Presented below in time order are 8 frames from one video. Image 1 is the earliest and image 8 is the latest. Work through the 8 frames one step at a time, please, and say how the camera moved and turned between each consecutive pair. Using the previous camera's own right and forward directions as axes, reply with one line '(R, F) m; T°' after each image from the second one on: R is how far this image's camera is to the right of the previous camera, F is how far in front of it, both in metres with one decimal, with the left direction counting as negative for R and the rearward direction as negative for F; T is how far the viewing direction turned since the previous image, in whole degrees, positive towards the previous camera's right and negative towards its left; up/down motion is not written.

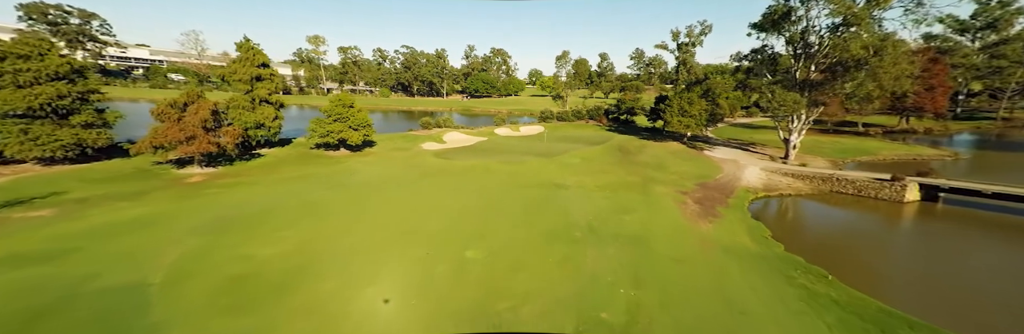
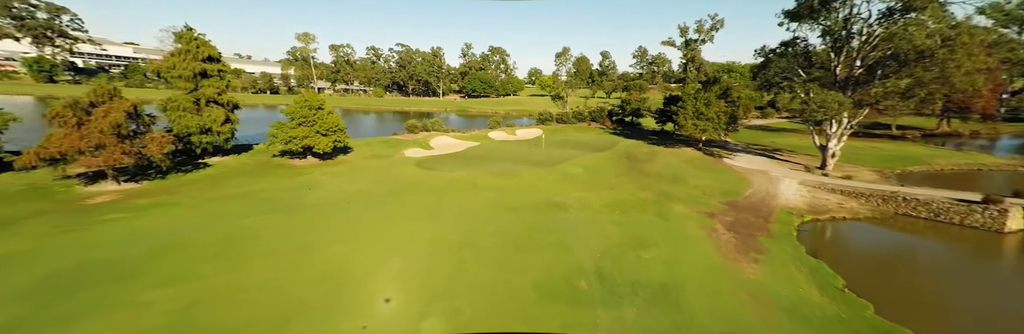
(+0.8, +4.4) m; 0°
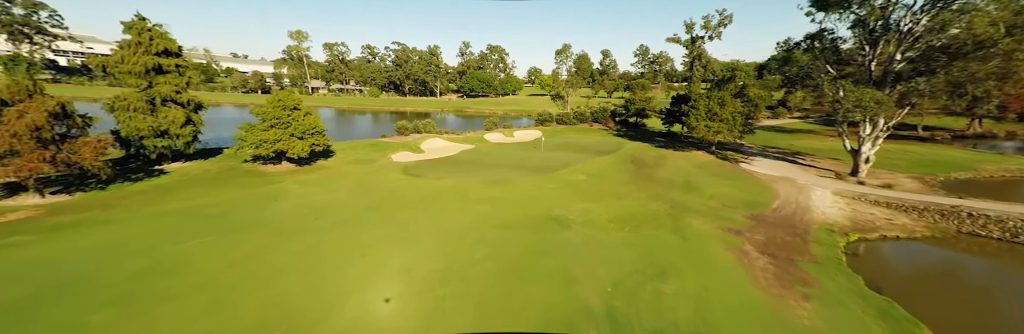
(+0.4, +2.8) m; 0°
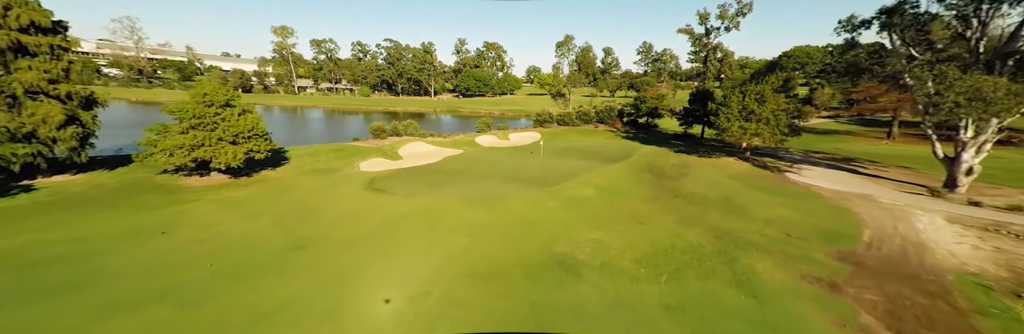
(+0.6, +5.8) m; 0°
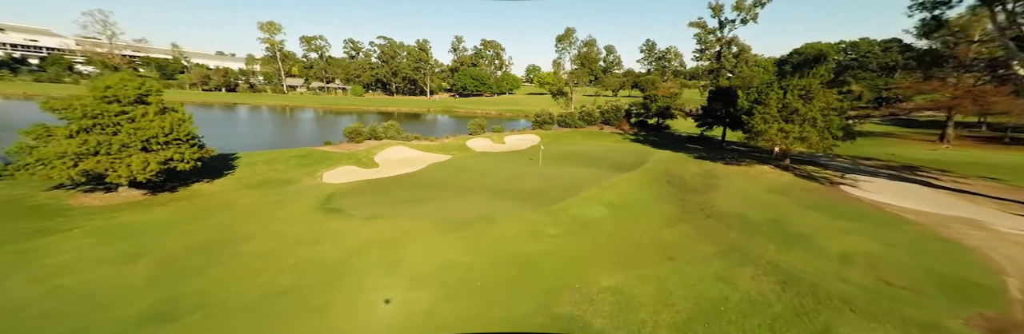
(+0.5, +4.6) m; 0°
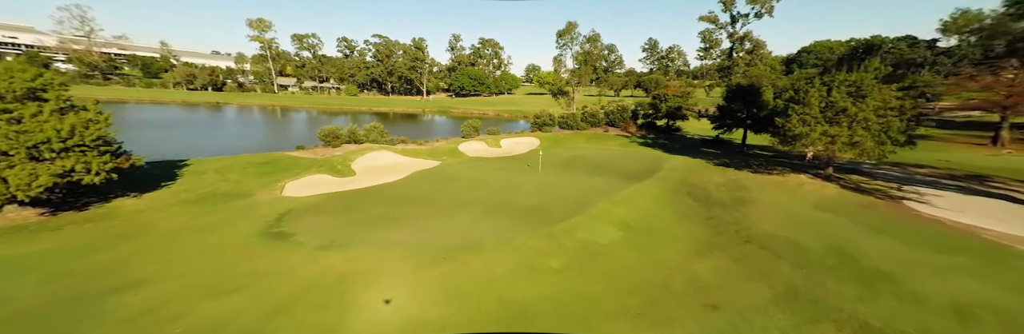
(+0.3, +3.5) m; 0°
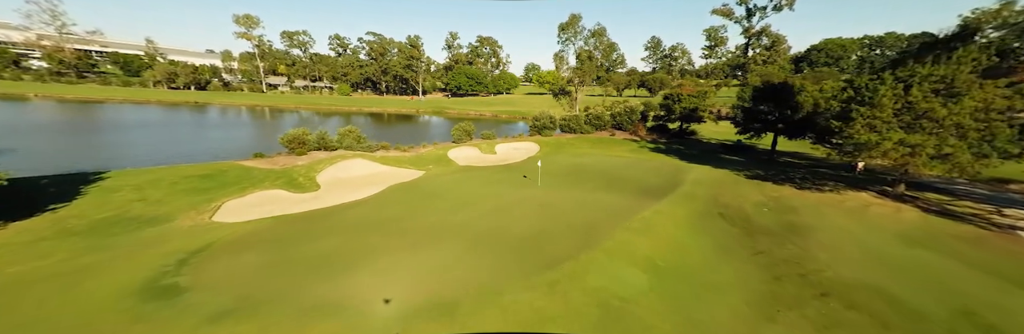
(+0.3, +4.1) m; 0°
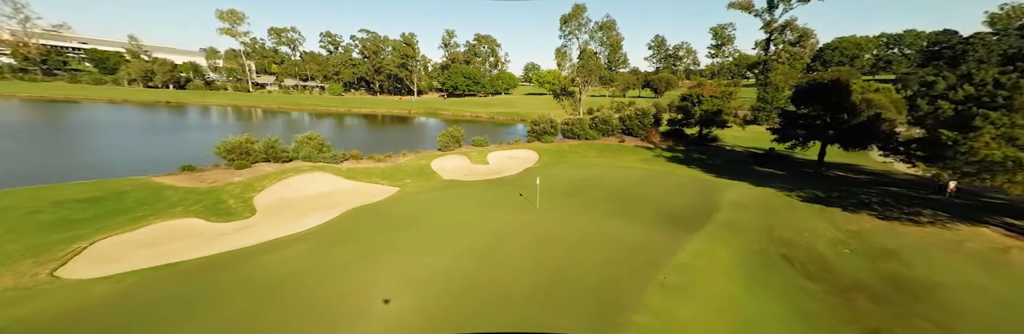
(+0.4, +4.8) m; 0°
